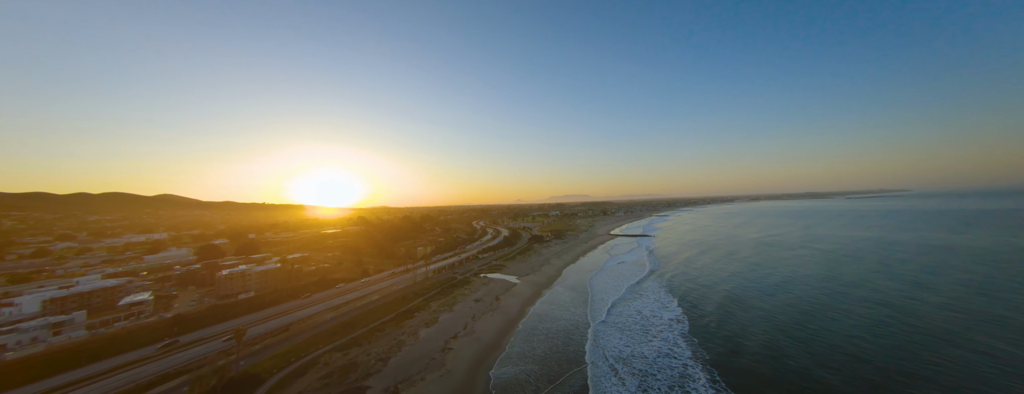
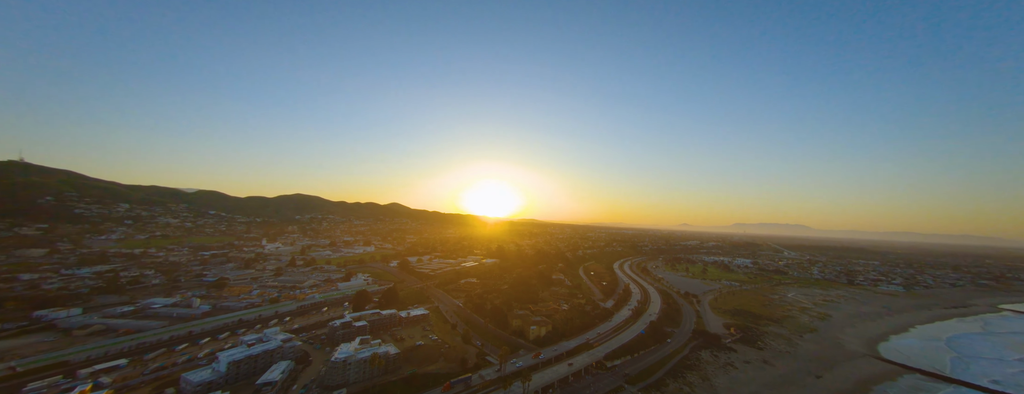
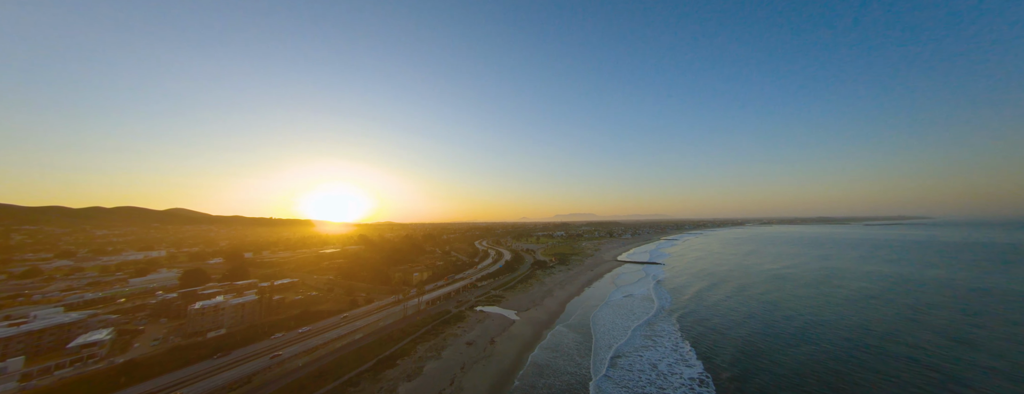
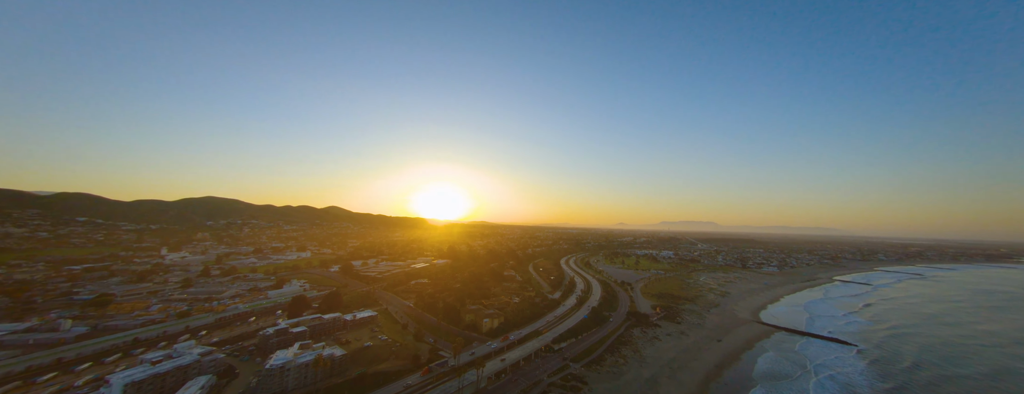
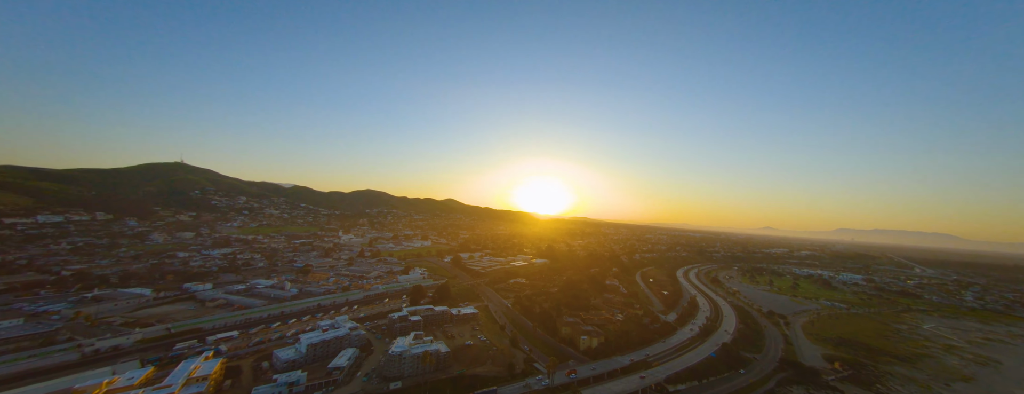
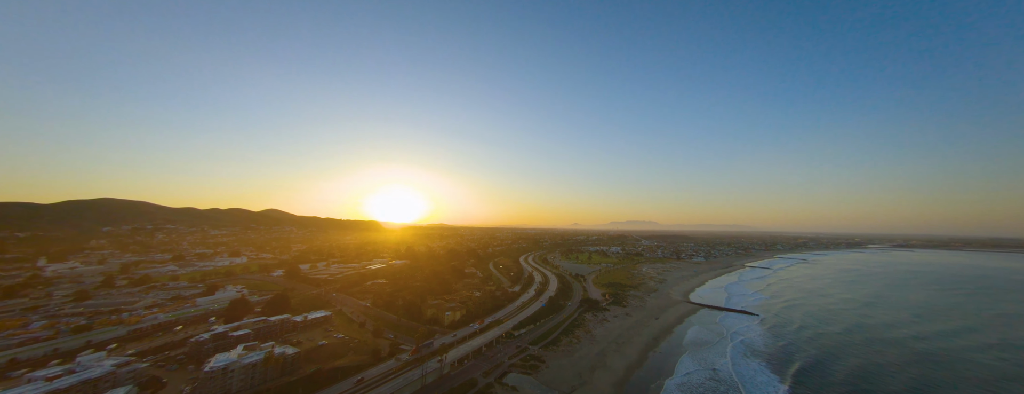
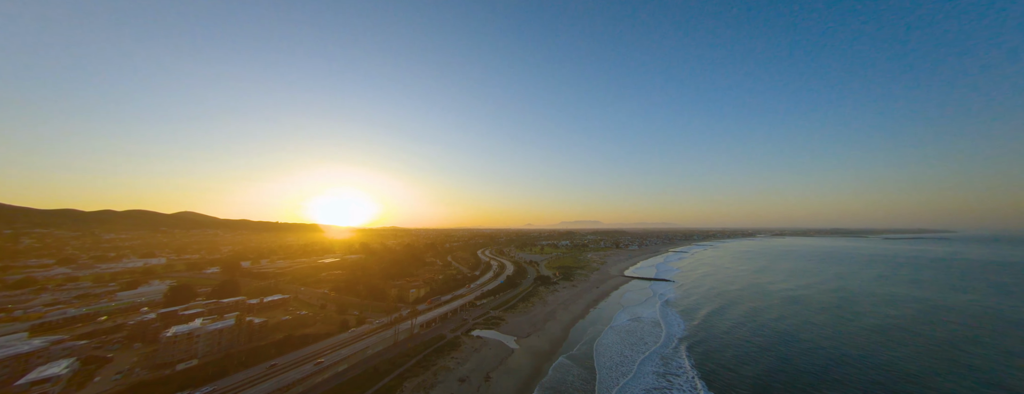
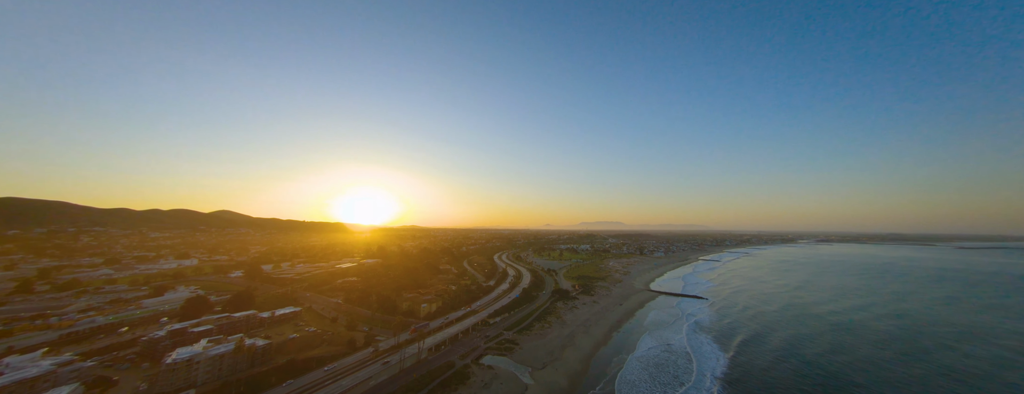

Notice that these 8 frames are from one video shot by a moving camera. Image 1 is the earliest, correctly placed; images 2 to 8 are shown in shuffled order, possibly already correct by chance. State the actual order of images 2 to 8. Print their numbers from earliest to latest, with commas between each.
3, 7, 8, 6, 4, 2, 5
